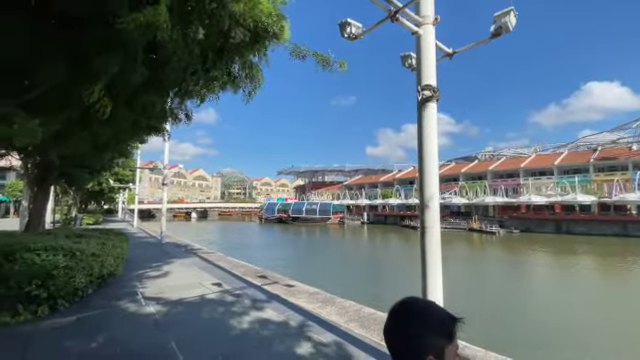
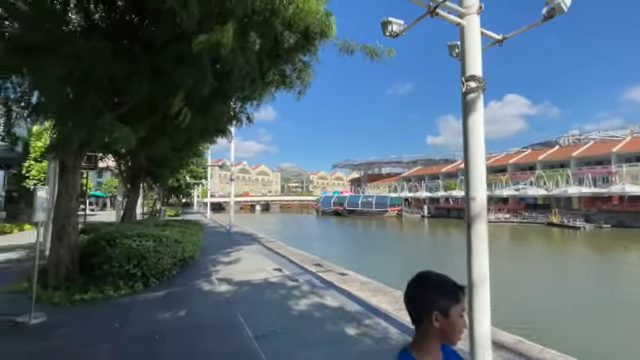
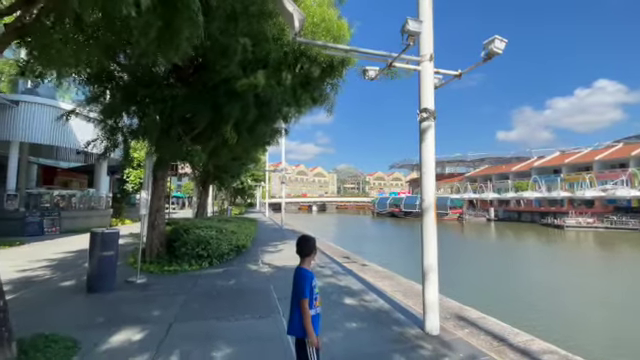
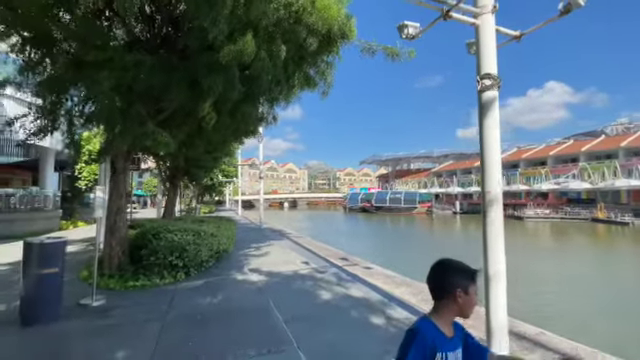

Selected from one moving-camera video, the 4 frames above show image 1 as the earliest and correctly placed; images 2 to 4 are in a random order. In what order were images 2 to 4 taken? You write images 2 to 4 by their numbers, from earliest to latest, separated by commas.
2, 4, 3
